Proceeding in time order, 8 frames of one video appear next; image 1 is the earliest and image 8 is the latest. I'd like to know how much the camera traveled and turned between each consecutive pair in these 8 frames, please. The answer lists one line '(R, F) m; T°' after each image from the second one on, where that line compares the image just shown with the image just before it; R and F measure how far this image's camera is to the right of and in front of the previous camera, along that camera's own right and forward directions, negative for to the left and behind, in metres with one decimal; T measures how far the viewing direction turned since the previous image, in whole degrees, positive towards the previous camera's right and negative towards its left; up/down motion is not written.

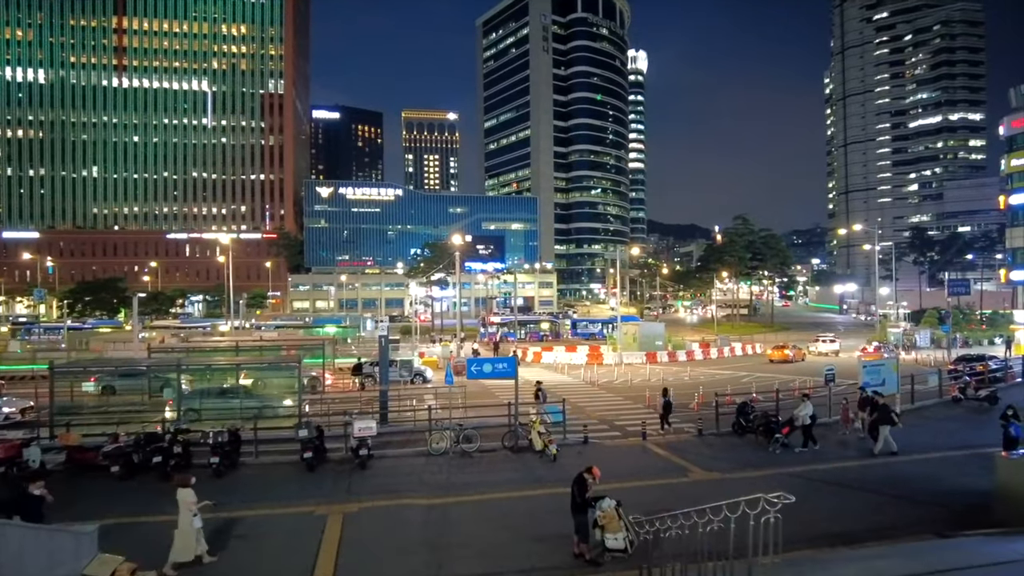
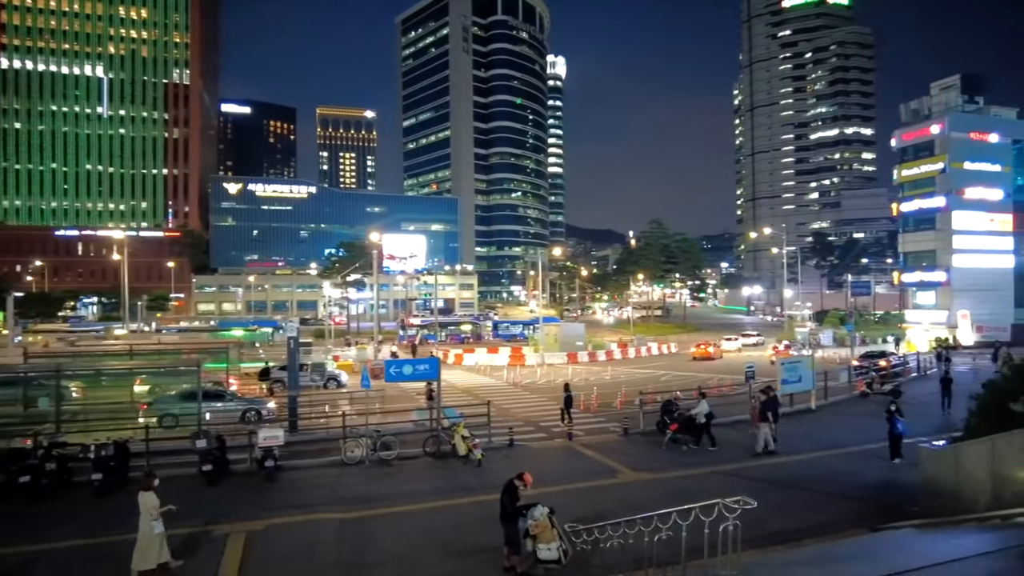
(-0.1, +0.8) m; +7°
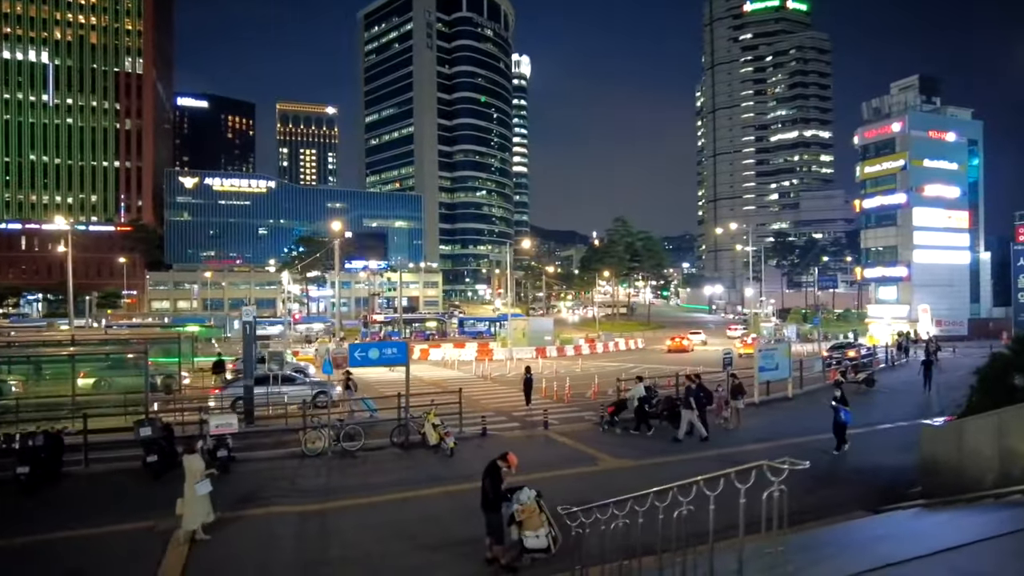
(-0.2, +1.0) m; +3°
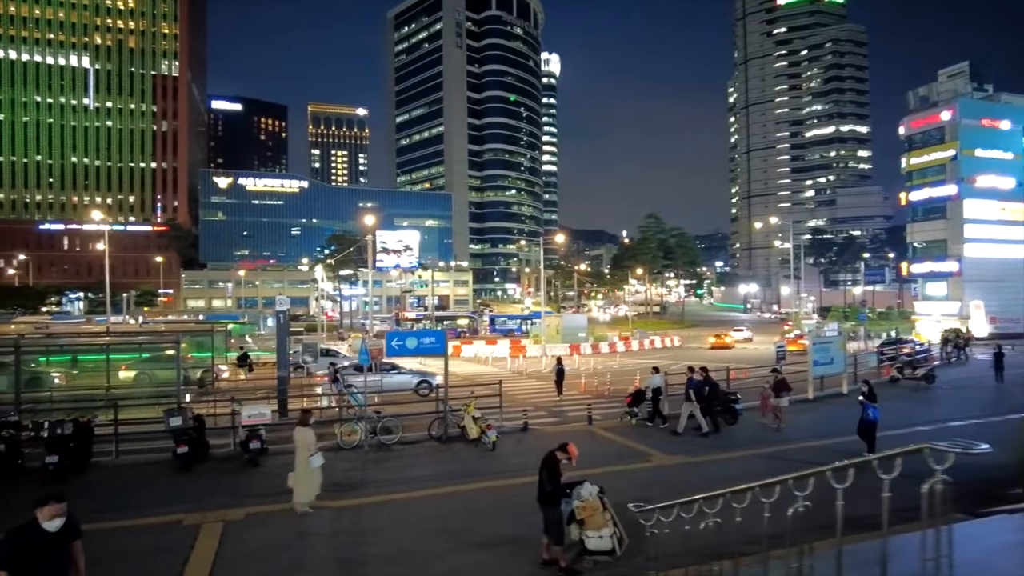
(-0.3, +0.8) m; -2°
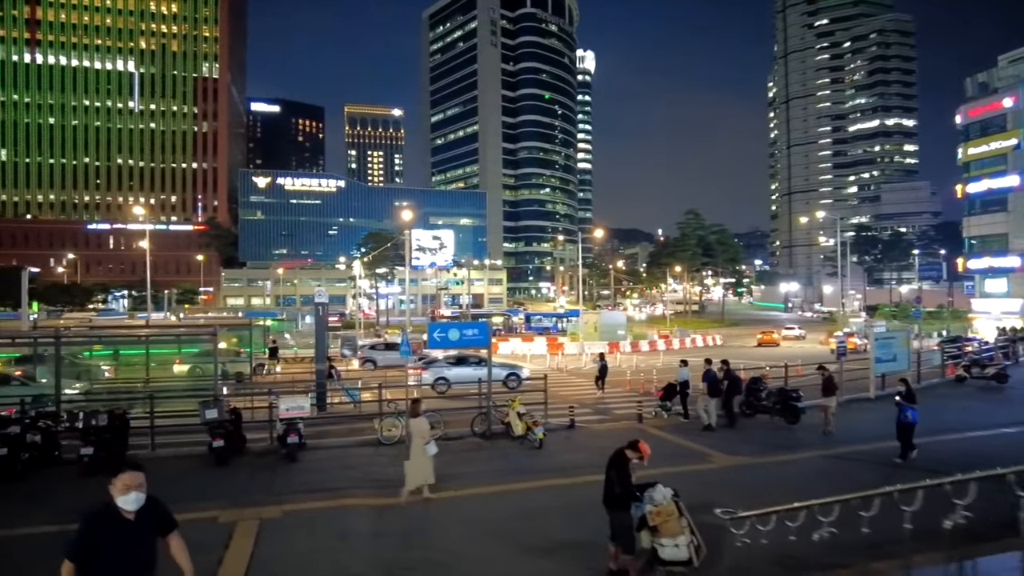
(-0.3, +0.8) m; -3°
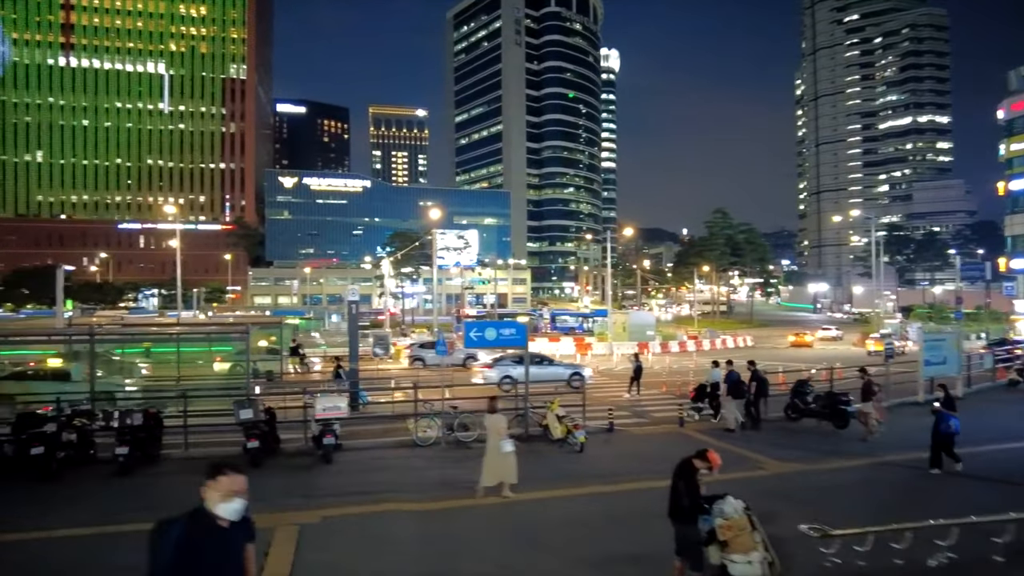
(-0.3, +0.4) m; -2°
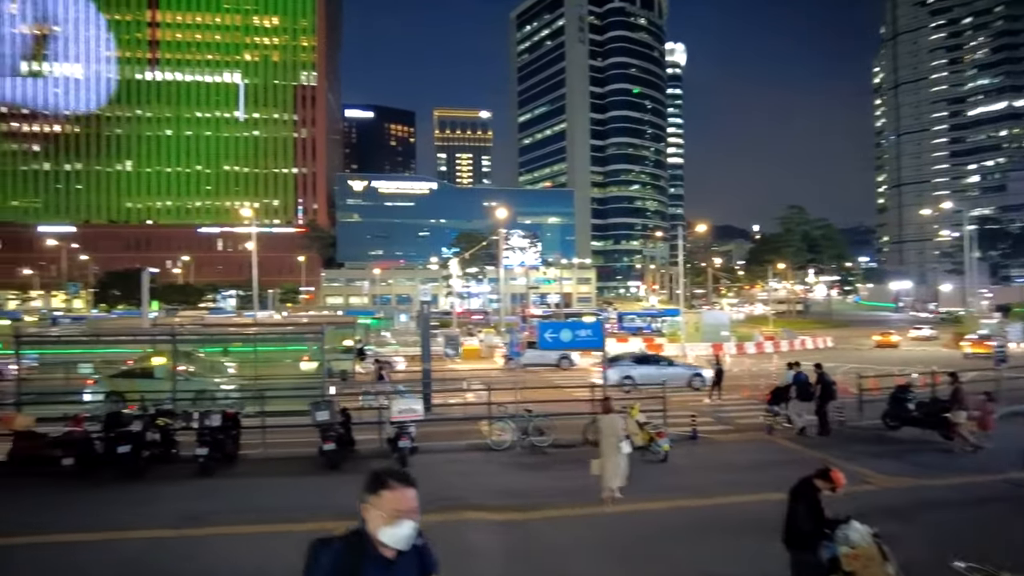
(-0.3, +0.5) m; -5°
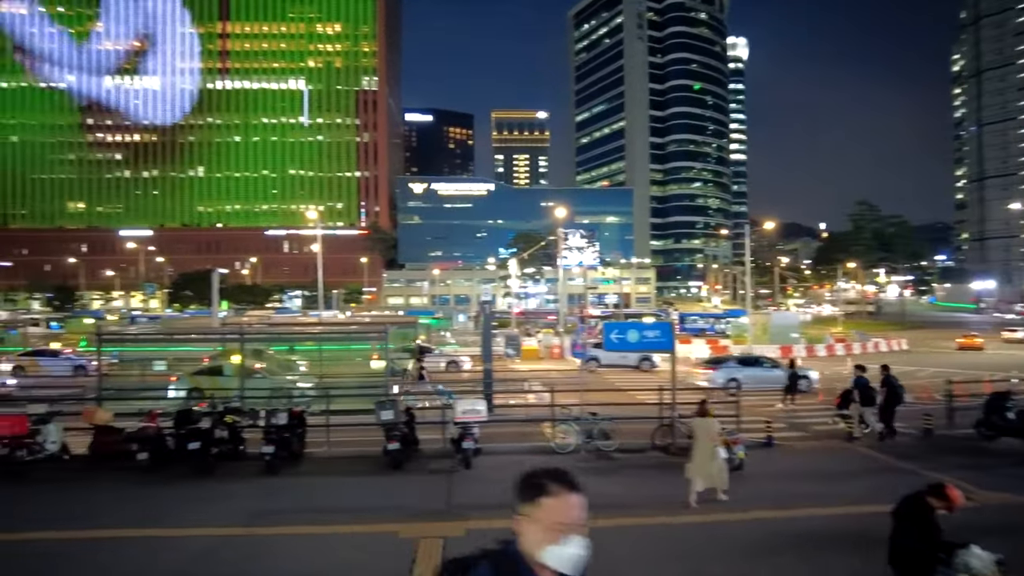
(-0.1, +0.3) m; -5°
